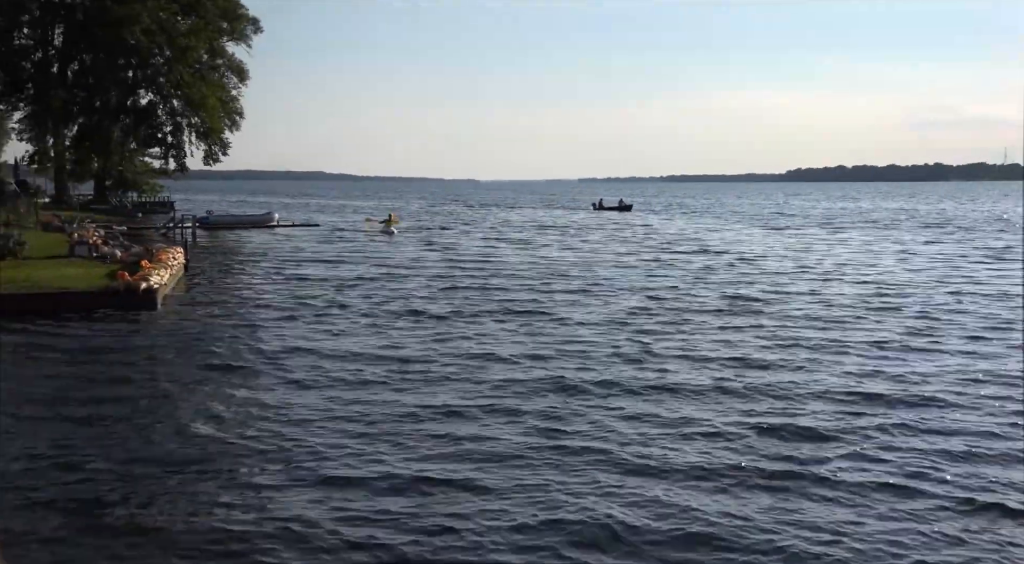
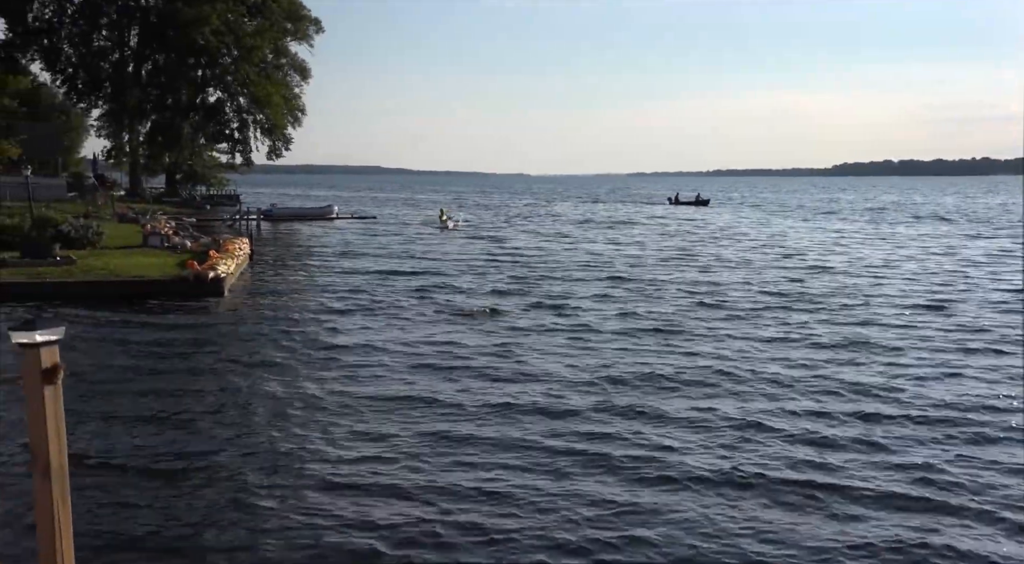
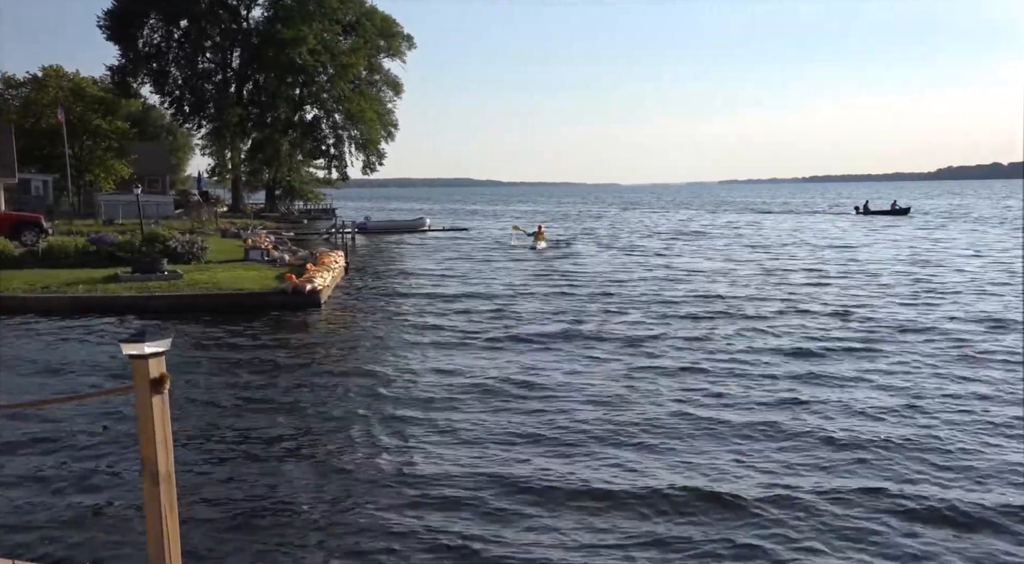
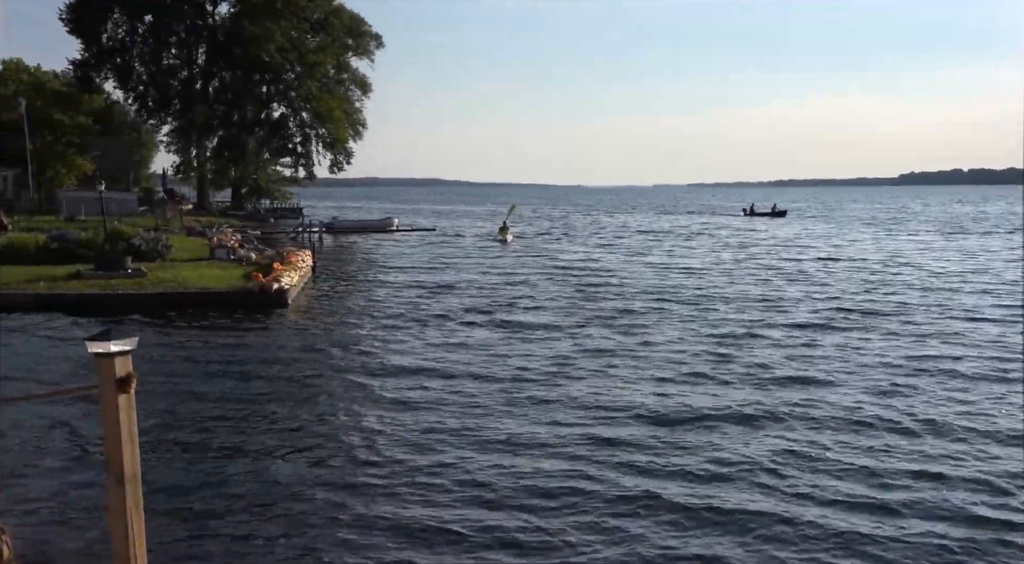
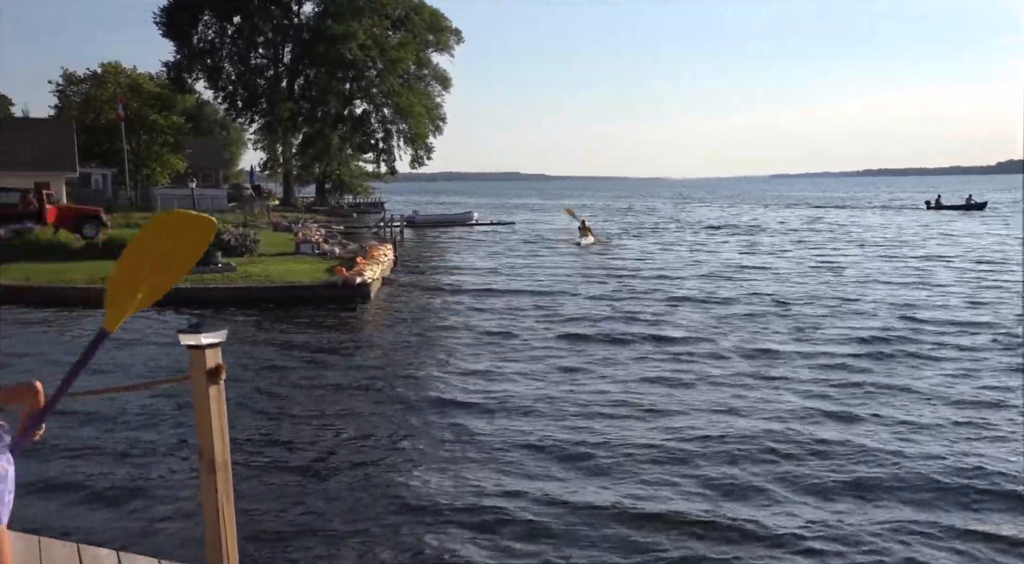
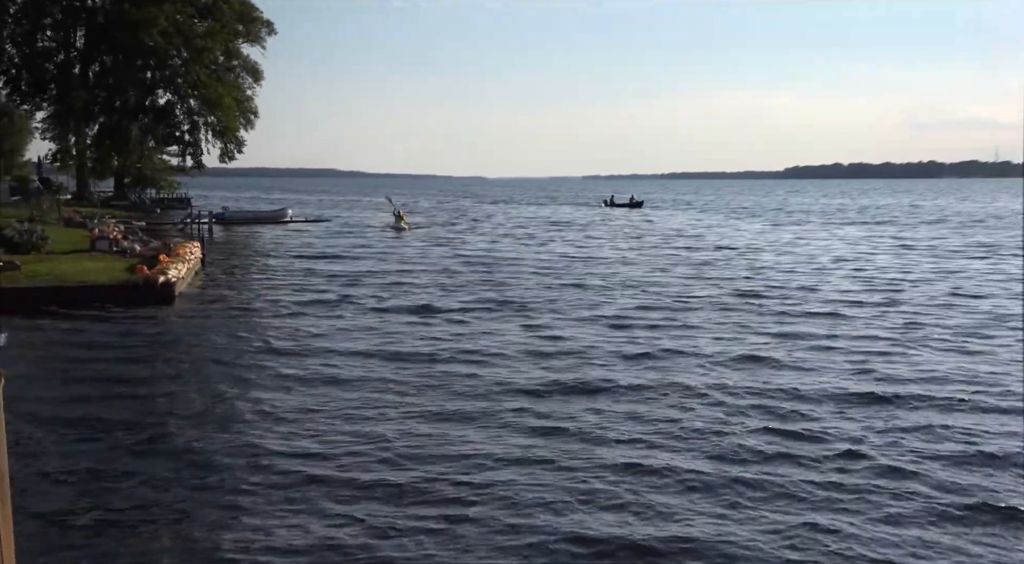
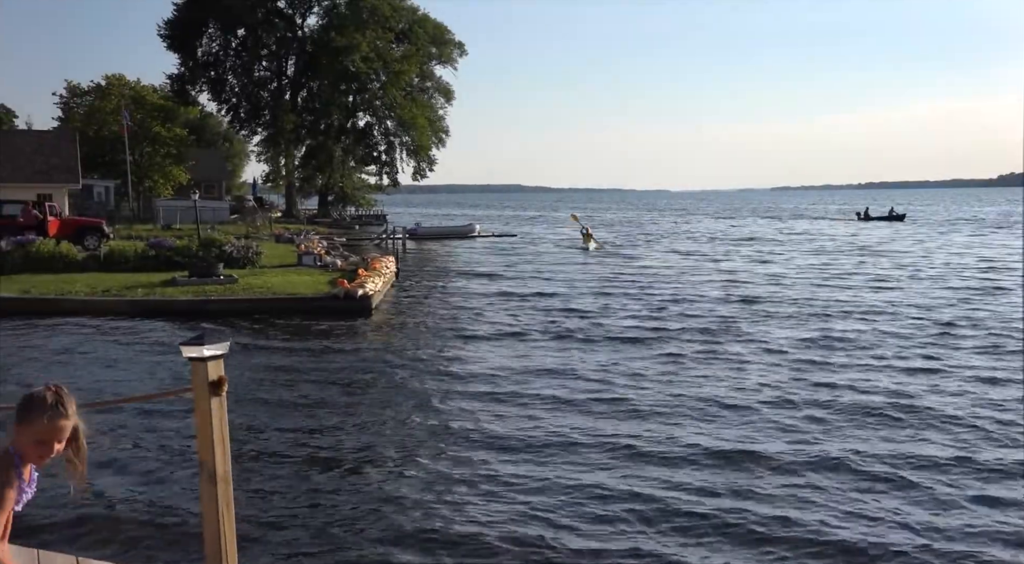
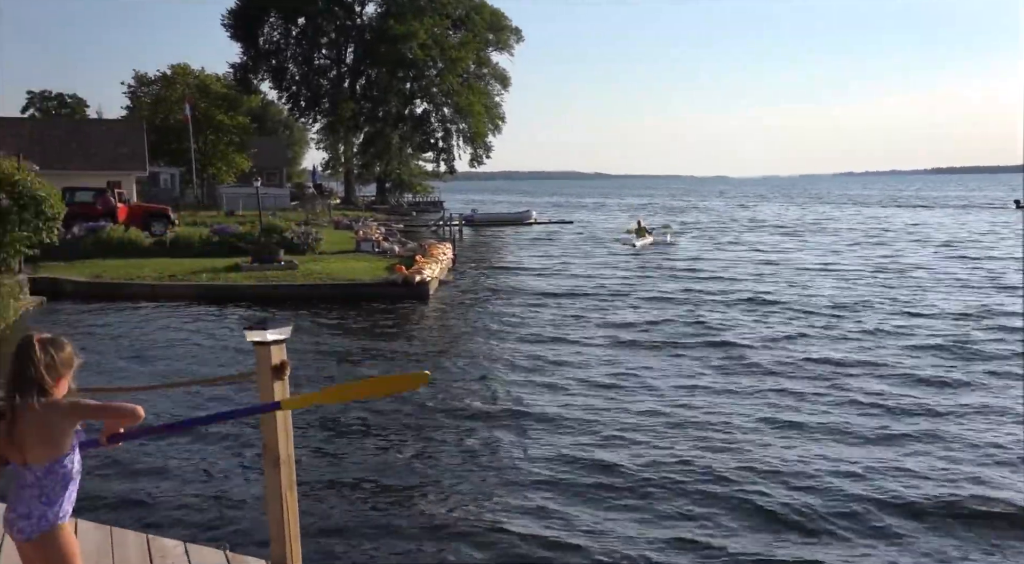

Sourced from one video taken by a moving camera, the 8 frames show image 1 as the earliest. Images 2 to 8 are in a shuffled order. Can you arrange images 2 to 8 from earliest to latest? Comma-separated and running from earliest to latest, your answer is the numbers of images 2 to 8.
6, 2, 4, 7, 3, 5, 8
